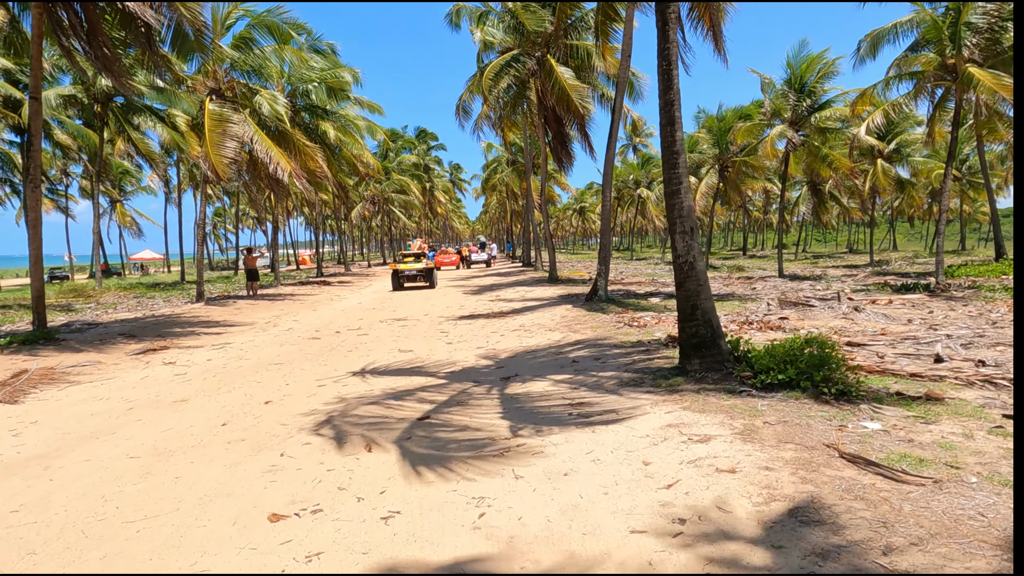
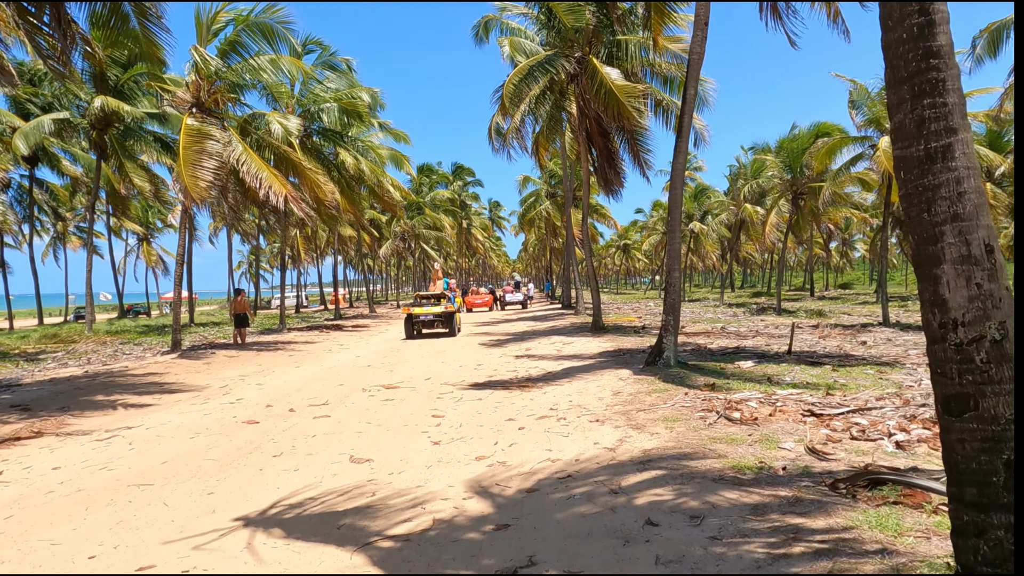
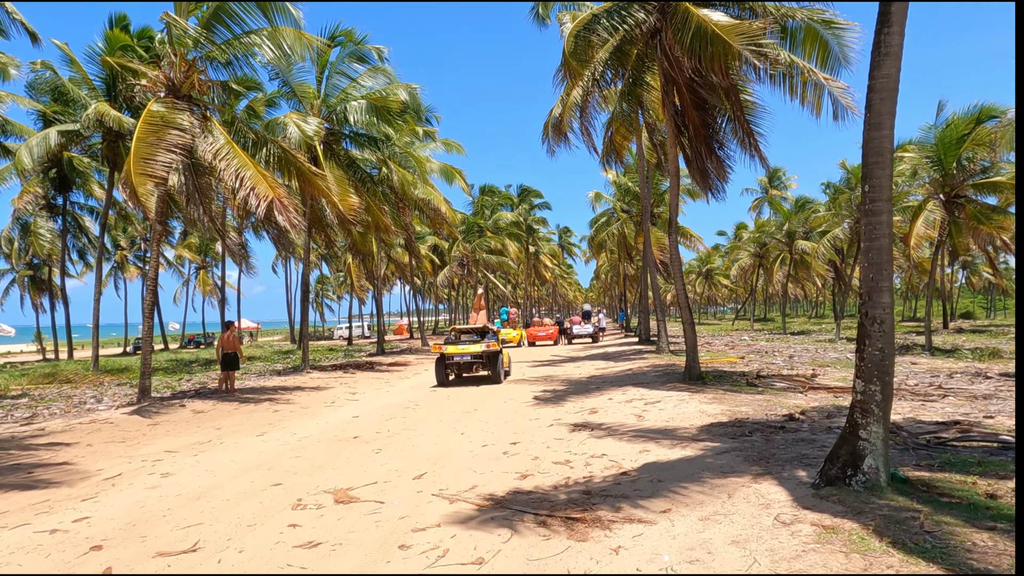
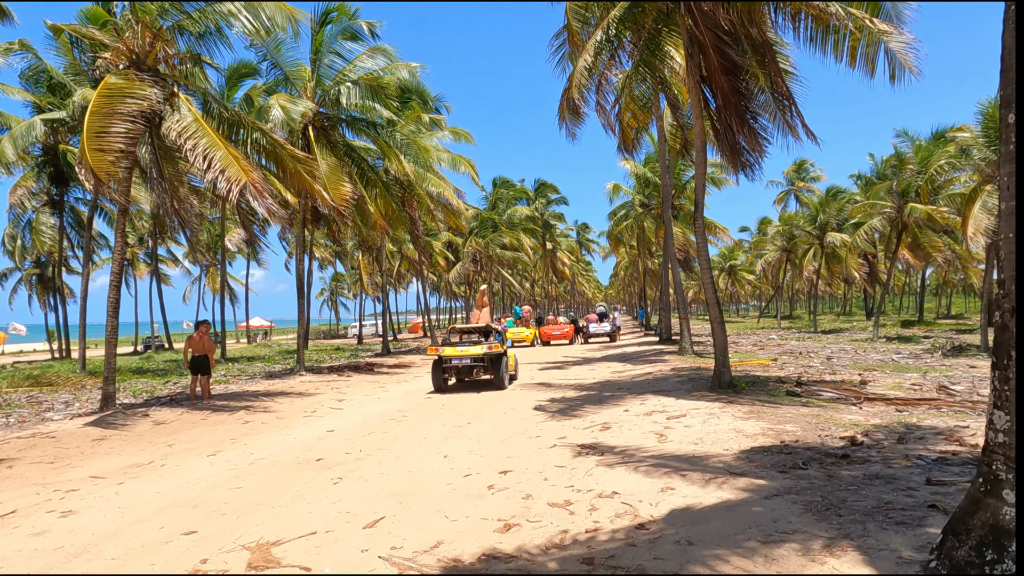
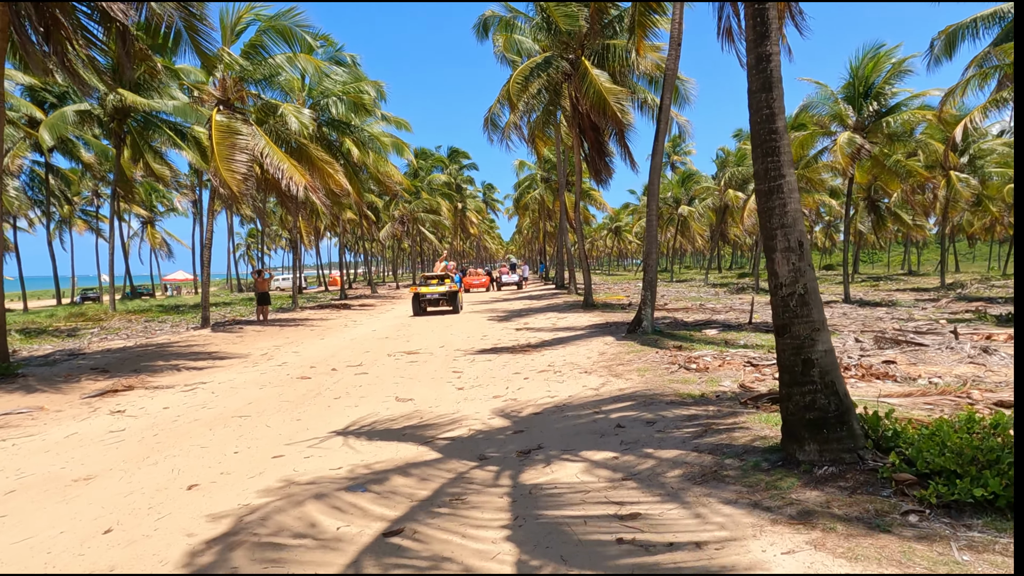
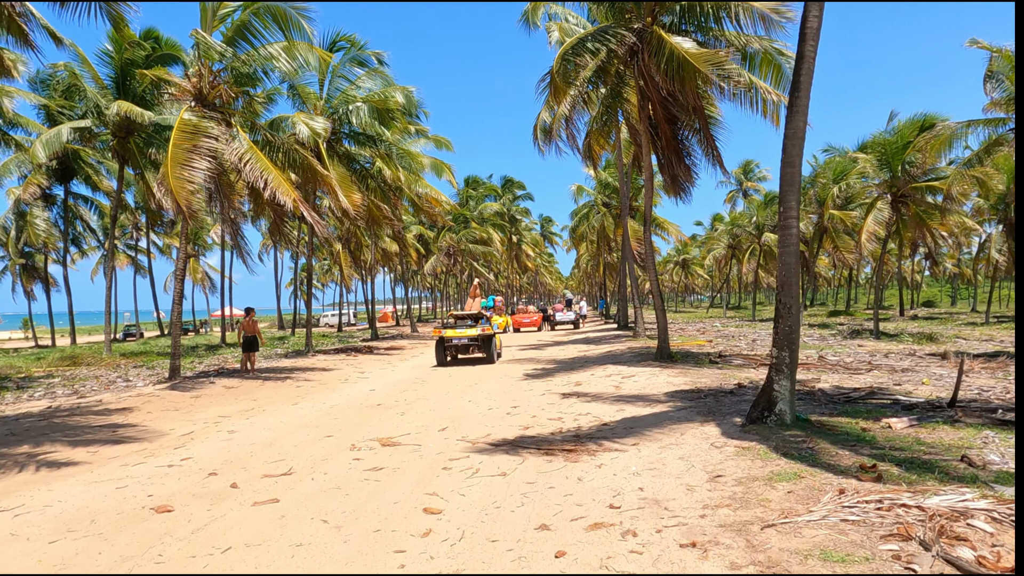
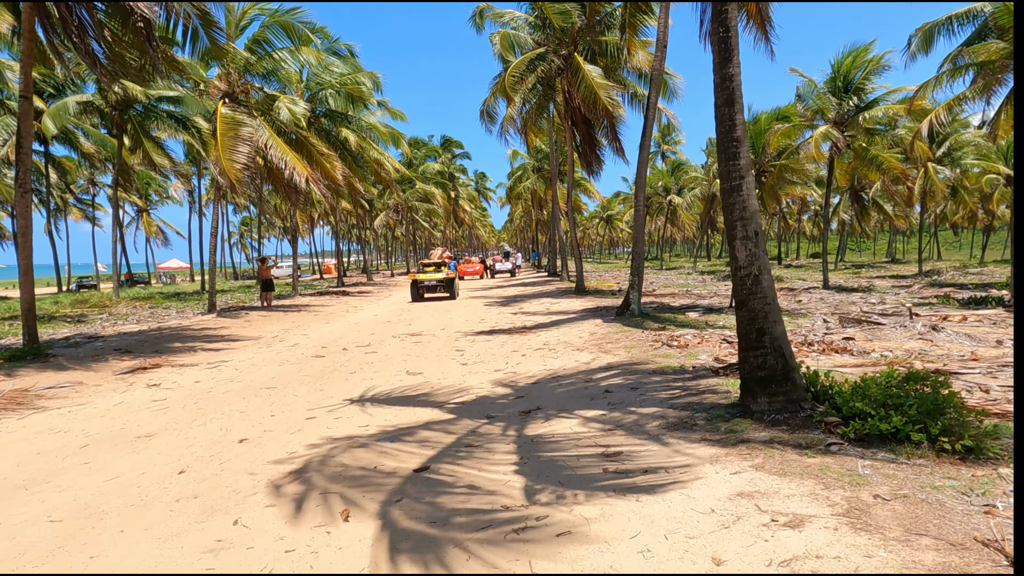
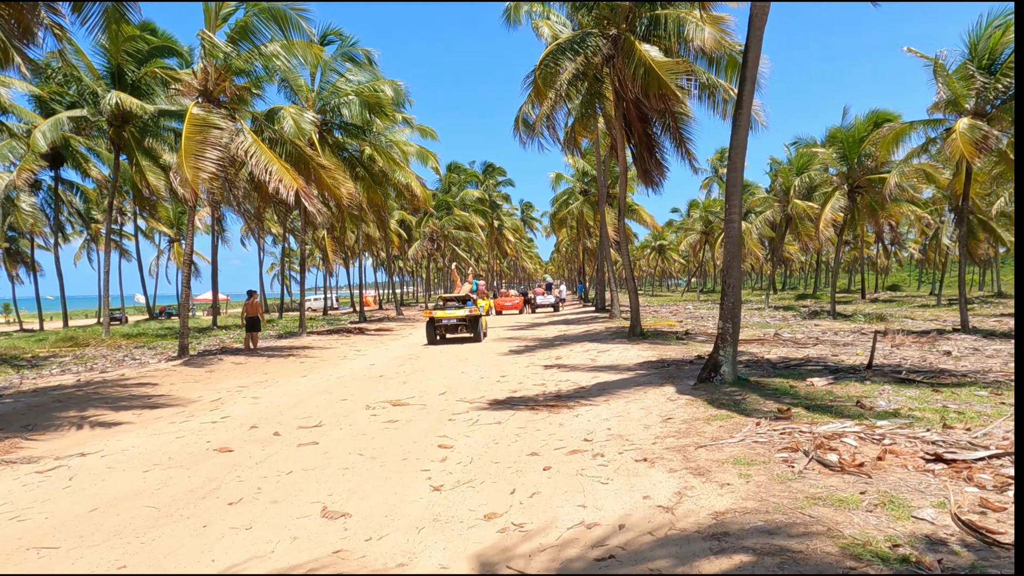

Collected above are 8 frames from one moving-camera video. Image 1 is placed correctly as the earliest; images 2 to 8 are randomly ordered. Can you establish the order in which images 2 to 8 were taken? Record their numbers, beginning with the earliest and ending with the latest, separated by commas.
7, 5, 2, 8, 6, 3, 4
